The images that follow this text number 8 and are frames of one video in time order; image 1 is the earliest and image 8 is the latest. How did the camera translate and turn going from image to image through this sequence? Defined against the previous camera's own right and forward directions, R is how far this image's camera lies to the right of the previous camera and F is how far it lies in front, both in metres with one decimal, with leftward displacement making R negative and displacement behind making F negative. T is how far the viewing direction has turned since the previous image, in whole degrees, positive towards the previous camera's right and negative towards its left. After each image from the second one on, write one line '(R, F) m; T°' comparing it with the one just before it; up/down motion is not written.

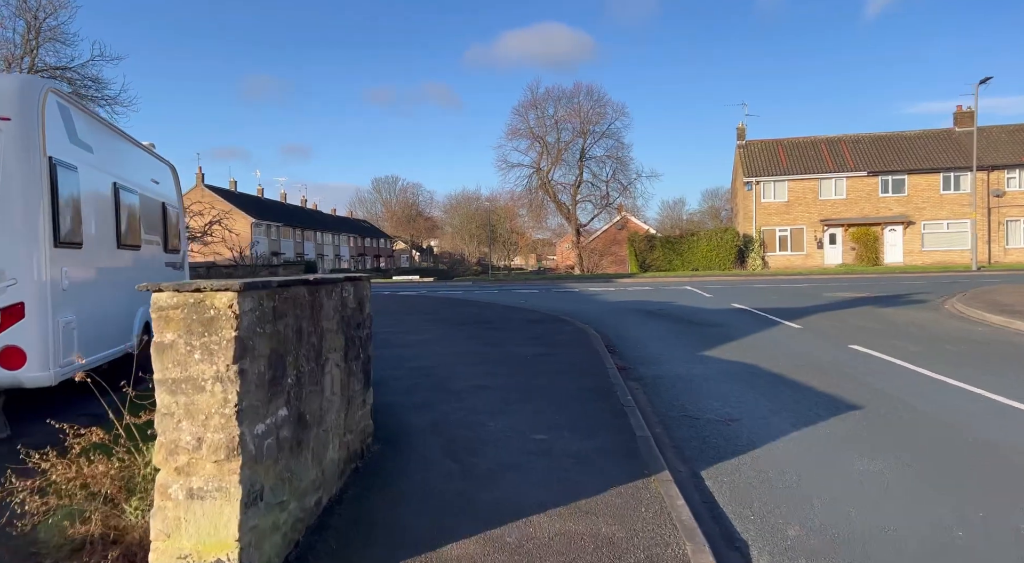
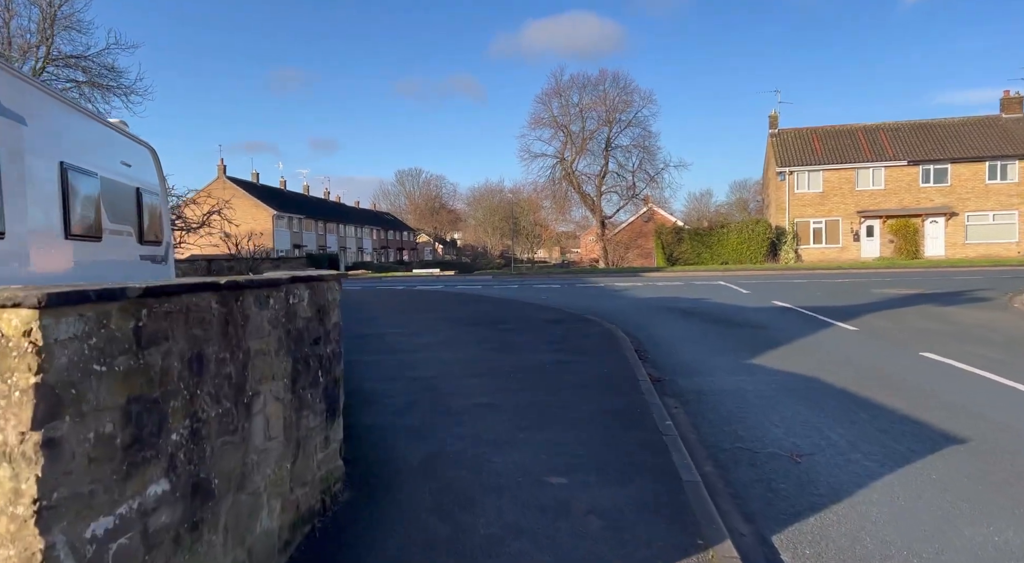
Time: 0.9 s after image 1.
(+0.1, +1.3) m; -2°
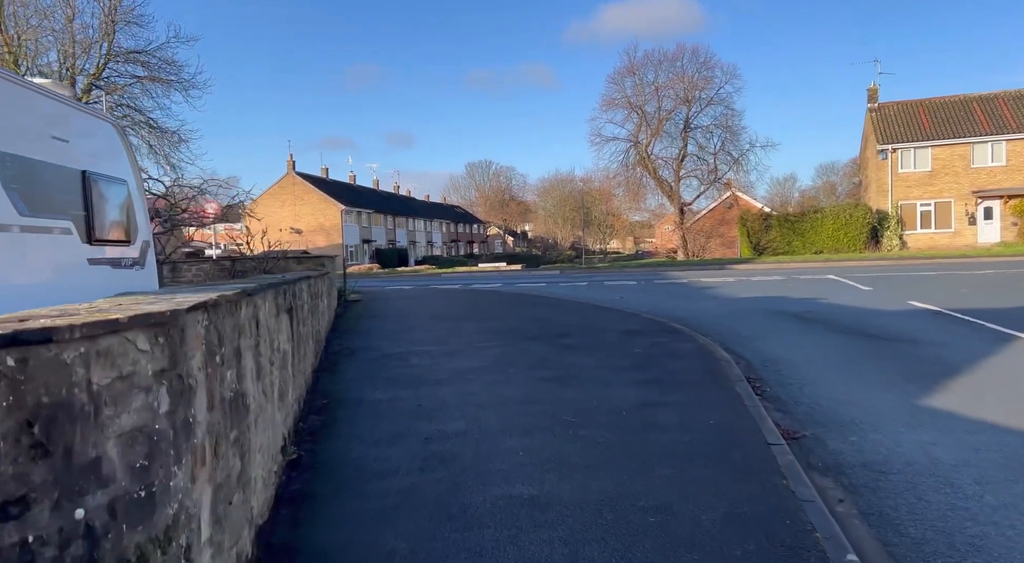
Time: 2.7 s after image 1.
(+0.1, +2.6) m; -6°
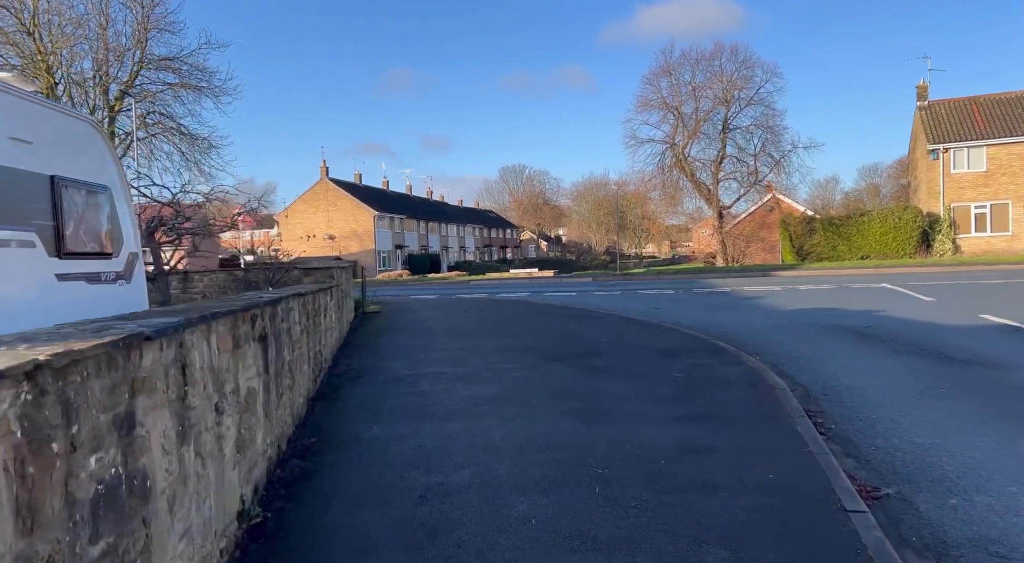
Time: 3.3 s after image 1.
(+0.1, +0.9) m; -3°
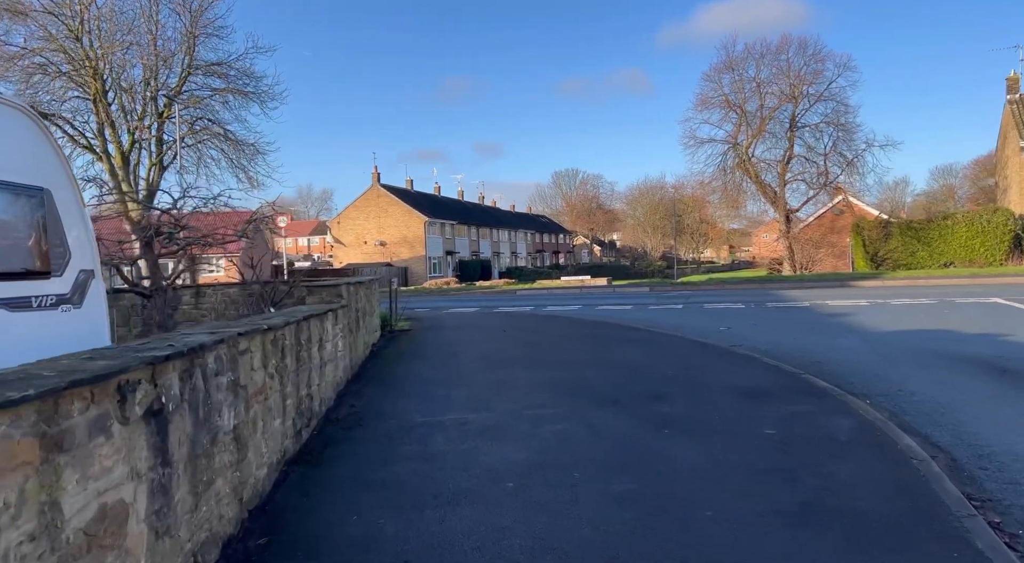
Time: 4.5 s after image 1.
(+0.1, +1.7) m; -5°
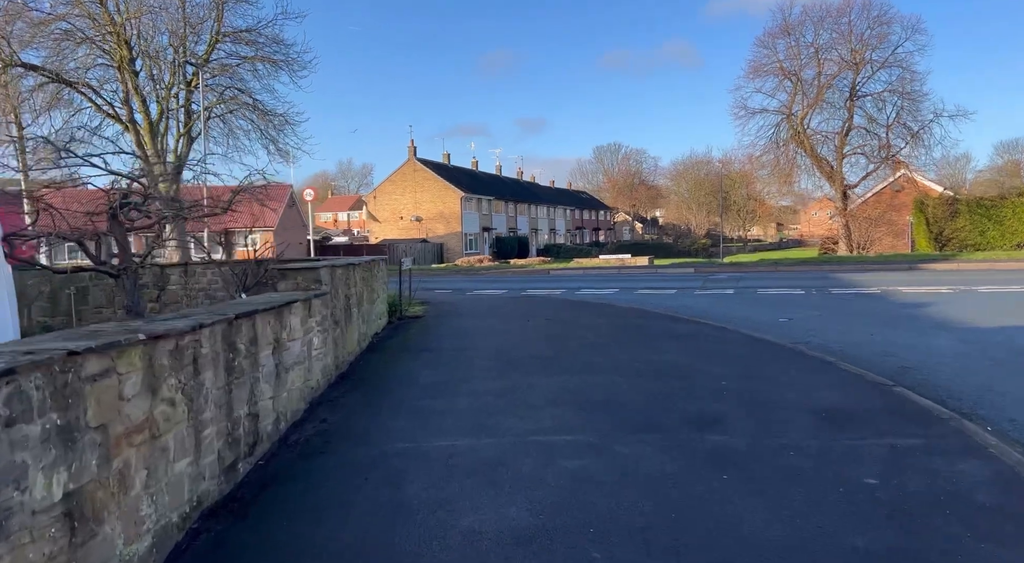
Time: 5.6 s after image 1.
(+0.2, +1.6) m; -4°
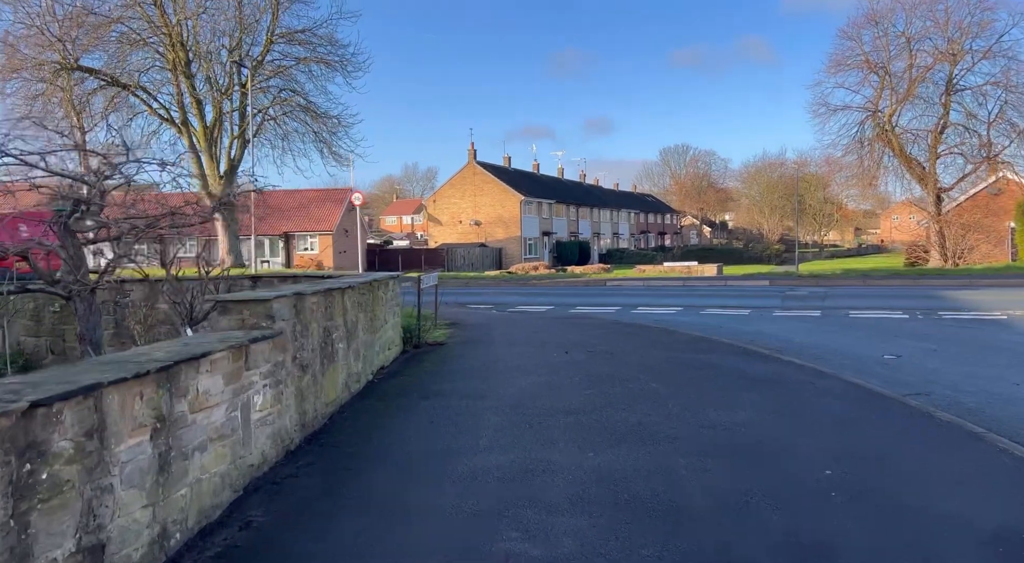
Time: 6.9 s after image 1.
(+0.4, +1.8) m; -6°
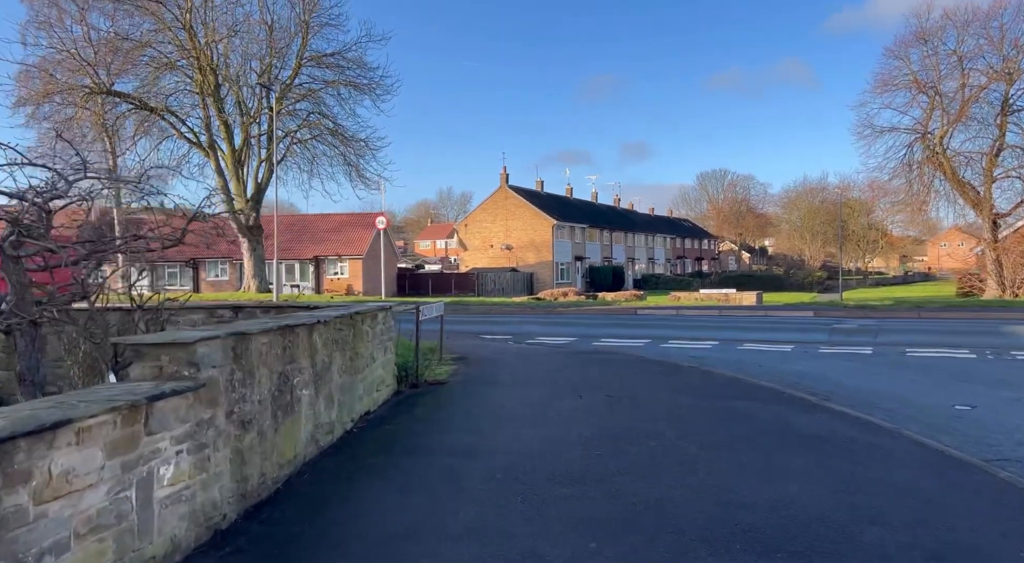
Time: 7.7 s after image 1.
(+0.3, +1.1) m; -3°
